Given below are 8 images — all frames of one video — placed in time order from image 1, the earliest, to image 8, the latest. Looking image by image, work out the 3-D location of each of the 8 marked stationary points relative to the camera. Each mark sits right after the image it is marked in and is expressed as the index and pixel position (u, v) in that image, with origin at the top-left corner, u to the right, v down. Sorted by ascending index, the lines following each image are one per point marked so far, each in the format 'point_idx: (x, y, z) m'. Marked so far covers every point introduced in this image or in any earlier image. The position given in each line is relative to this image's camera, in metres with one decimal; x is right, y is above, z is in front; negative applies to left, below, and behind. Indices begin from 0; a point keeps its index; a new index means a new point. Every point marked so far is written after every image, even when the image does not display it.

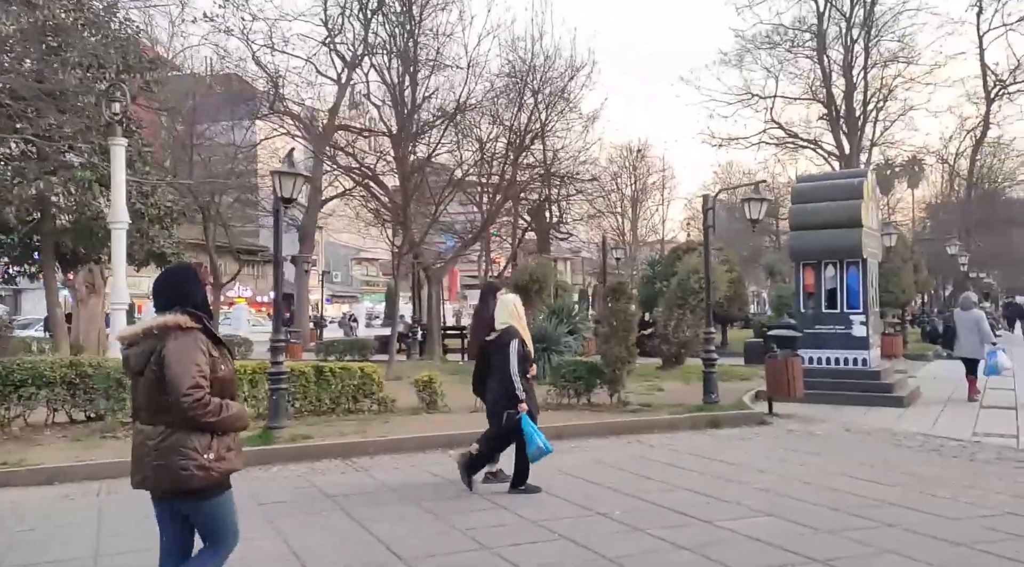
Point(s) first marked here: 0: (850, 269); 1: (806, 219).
0: (+5.1, +0.2, +15.1) m
1: (+4.4, +1.0, +15.1) m
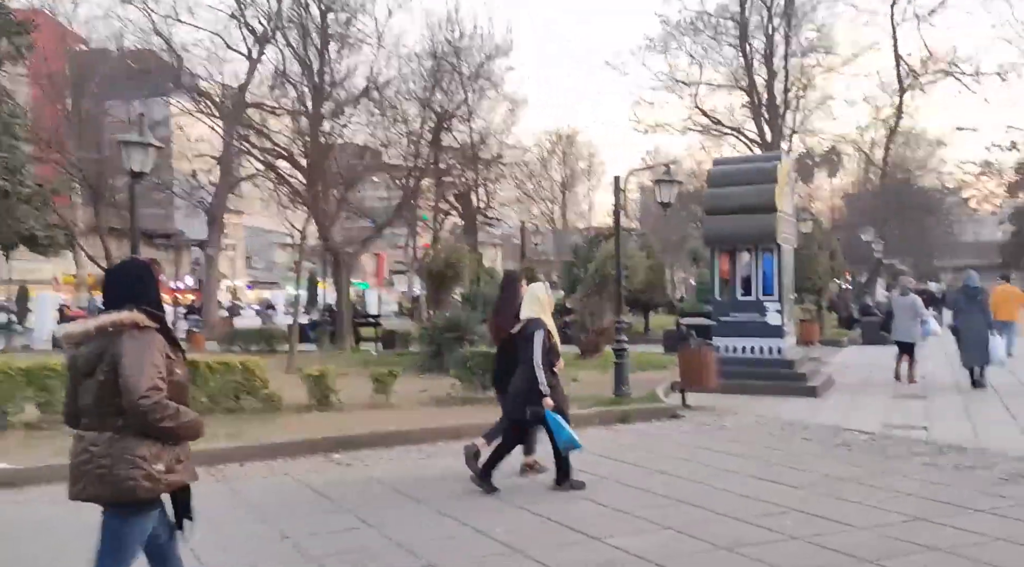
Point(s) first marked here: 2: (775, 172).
0: (+3.8, +0.4, +14.9) m
1: (+3.1, +1.2, +14.8) m
2: (+3.9, +1.7, +14.7) m
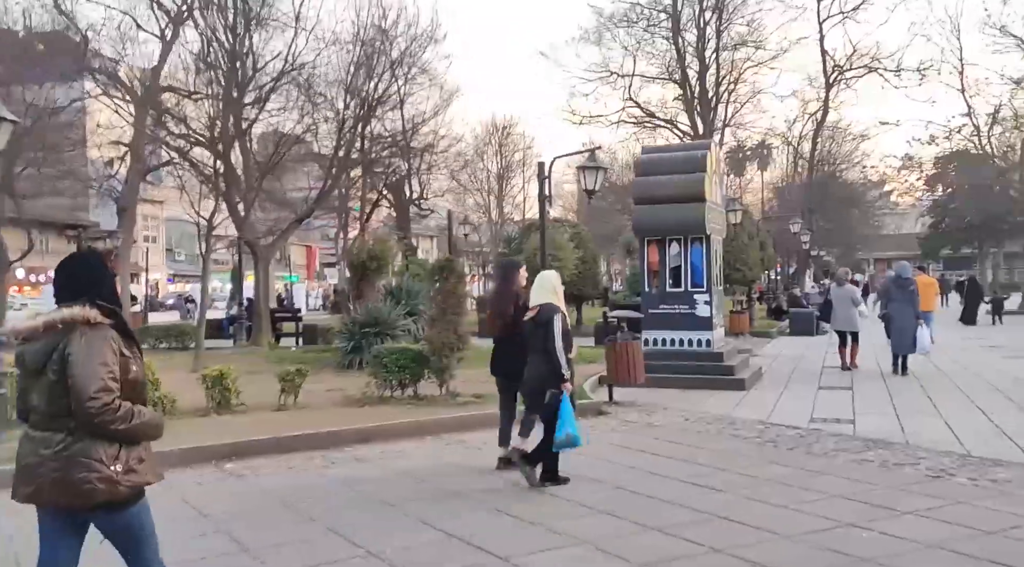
0: (+2.7, +0.6, +14.6) m
1: (+2.0, +1.3, +14.5) m
2: (+2.8, +1.8, +14.4) m
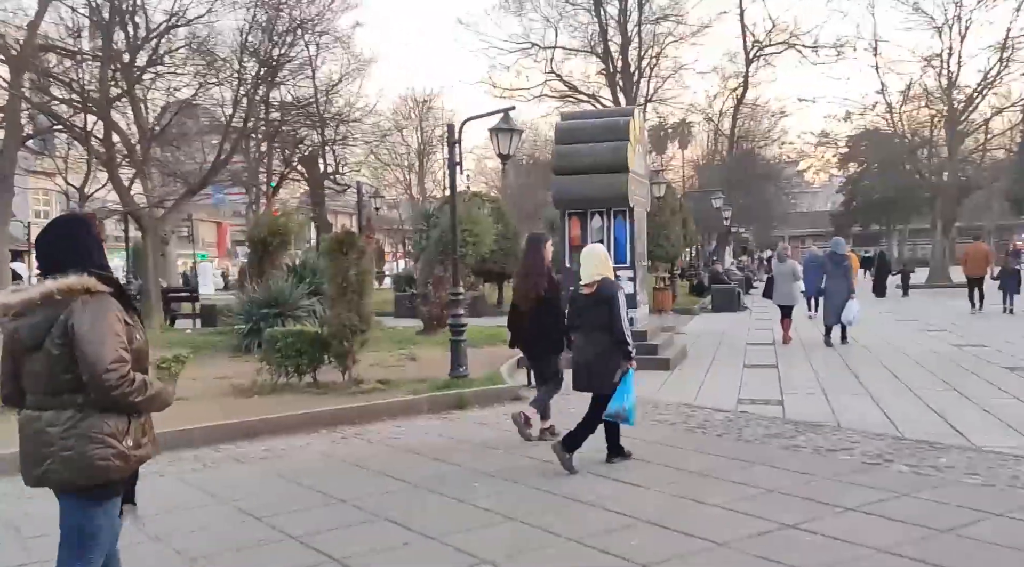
0: (+1.5, +0.9, +13.9) m
1: (+0.8, +1.7, +13.7) m
2: (+1.6, +2.2, +13.7) m
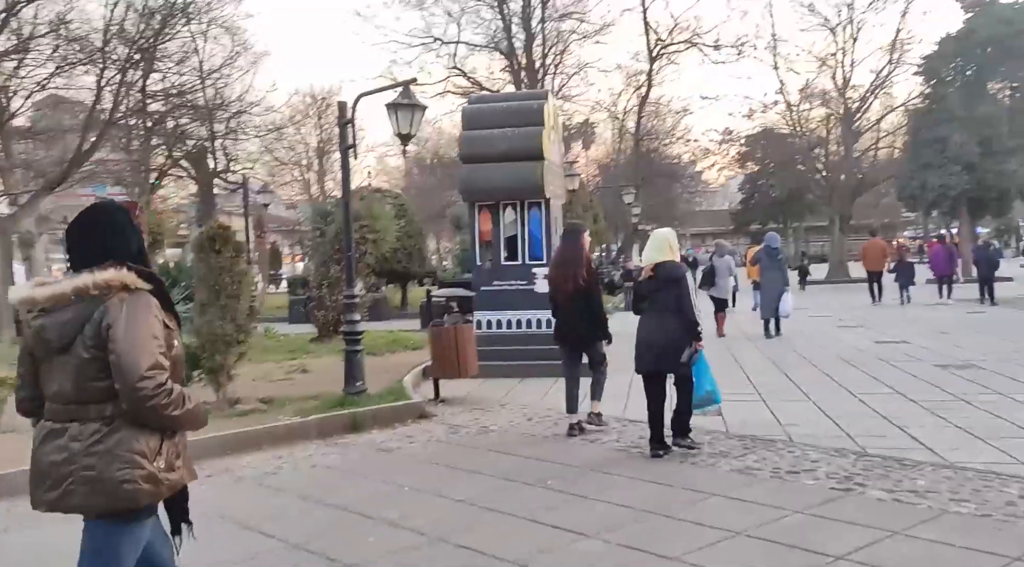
0: (+0.2, +0.9, +12.7) m
1: (-0.4, +1.7, +12.5) m
2: (+0.4, +2.2, +12.6) m
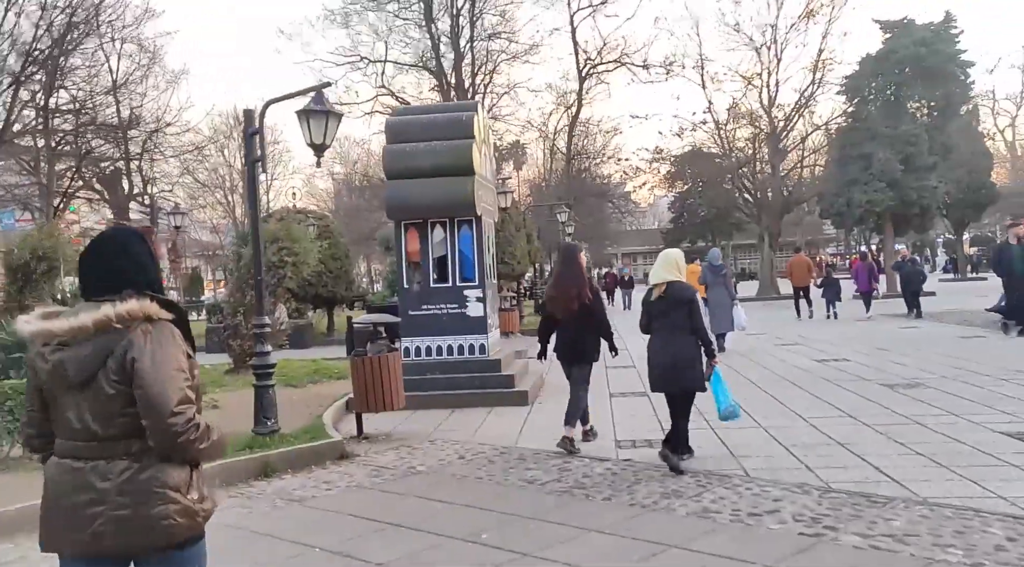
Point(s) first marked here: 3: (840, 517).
0: (-0.6, +0.6, +12.0) m
1: (-1.3, +1.4, +11.7) m
2: (-0.5, +1.9, +11.8) m
3: (+2.0, -1.4, +6.0) m
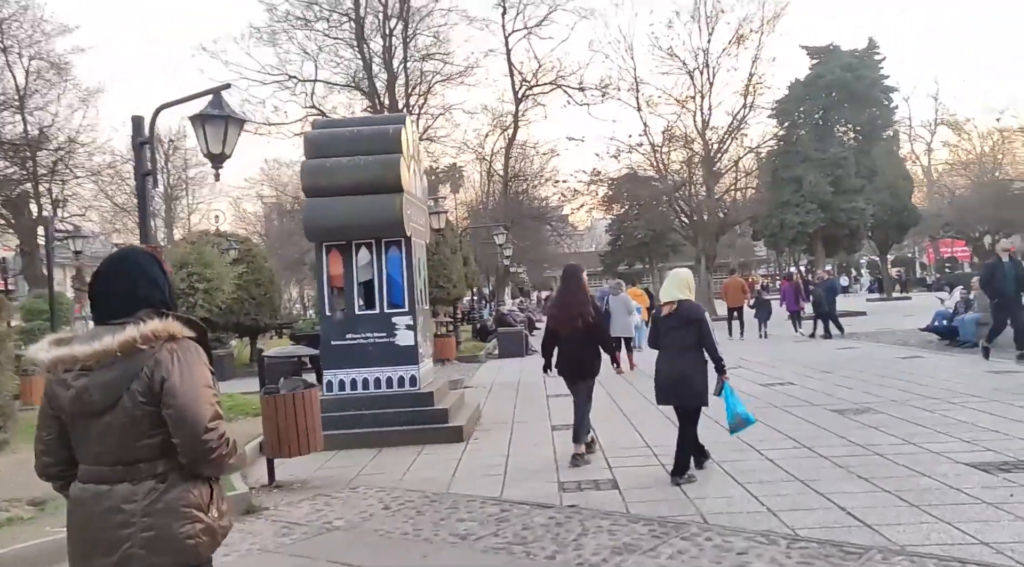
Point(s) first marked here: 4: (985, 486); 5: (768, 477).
0: (-1.4, +0.3, +11.1) m
1: (-2.0, +1.1, +10.8) m
2: (-1.2, +1.6, +11.0) m
3: (+1.6, -1.5, +5.2) m
4: (+3.6, -1.5, +7.5) m
5: (+2.1, -1.6, +8.1) m
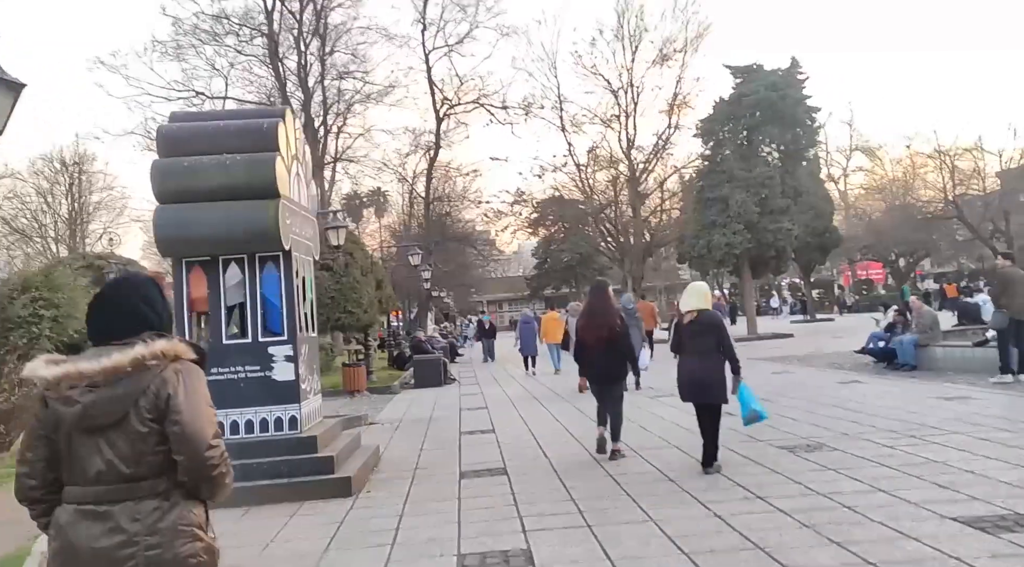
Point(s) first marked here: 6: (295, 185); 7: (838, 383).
0: (-2.3, +0.1, +9.3) m
1: (-3.0, +0.9, +9.0) m
2: (-2.2, +1.4, +9.2) m
3: (+1.1, -1.6, +3.6) m
4: (+2.9, -1.6, +6.0) m
5: (+1.4, -1.7, +6.5) m
6: (-2.2, +1.0, +10.1) m
7: (+6.1, -1.8, +18.4) m
